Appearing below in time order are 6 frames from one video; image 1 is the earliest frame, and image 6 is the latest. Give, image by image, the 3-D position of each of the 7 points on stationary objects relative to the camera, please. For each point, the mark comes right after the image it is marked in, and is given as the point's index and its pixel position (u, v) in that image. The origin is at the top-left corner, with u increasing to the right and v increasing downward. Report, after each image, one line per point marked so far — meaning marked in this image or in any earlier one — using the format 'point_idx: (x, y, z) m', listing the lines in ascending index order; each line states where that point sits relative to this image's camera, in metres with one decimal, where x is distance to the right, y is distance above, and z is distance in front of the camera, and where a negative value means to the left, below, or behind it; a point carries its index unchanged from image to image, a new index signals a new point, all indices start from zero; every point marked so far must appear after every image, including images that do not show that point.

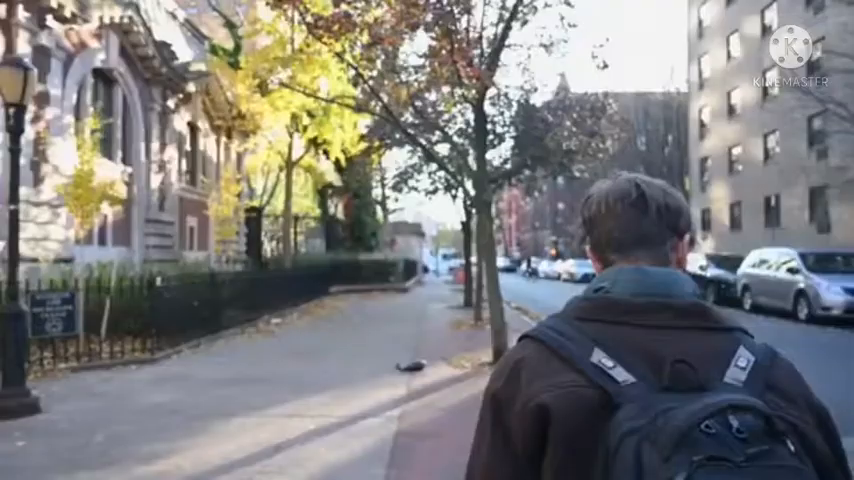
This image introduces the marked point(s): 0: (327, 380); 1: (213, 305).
0: (-1.1, -1.7, +11.9) m
1: (-3.7, -1.1, +17.0) m
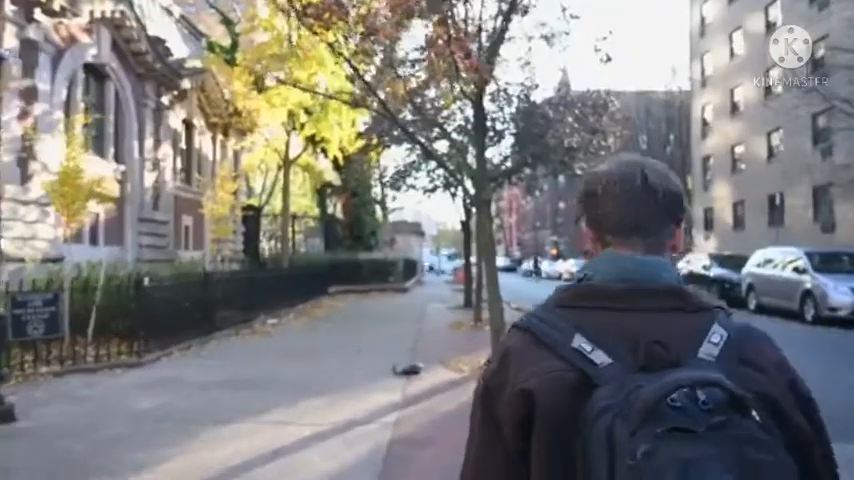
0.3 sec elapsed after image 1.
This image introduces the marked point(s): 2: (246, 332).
0: (-1.2, -1.6, +11.5) m
1: (-3.7, -1.1, +16.6) m
2: (-3.3, -1.7, +18.0) m
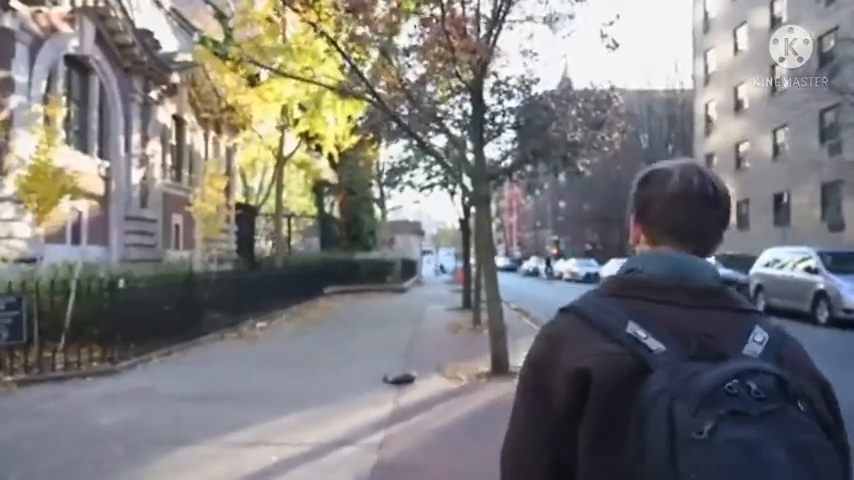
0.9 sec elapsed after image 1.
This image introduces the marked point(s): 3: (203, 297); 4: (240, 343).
0: (-1.2, -1.6, +10.6) m
1: (-3.8, -1.1, +15.7) m
2: (-3.4, -1.7, +17.2) m
3: (-3.8, -1.0, +16.8) m
4: (-3.0, -1.7, +16.0) m
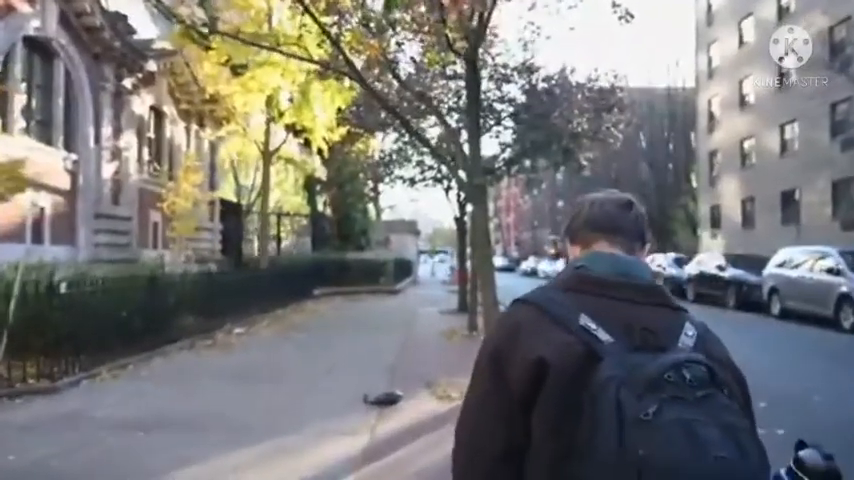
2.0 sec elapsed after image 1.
0: (-1.4, -1.6, +9.1) m
1: (-3.9, -1.1, +14.2) m
2: (-3.5, -1.6, +15.6) m
3: (-3.9, -0.9, +15.2) m
4: (-3.2, -1.6, +14.4) m
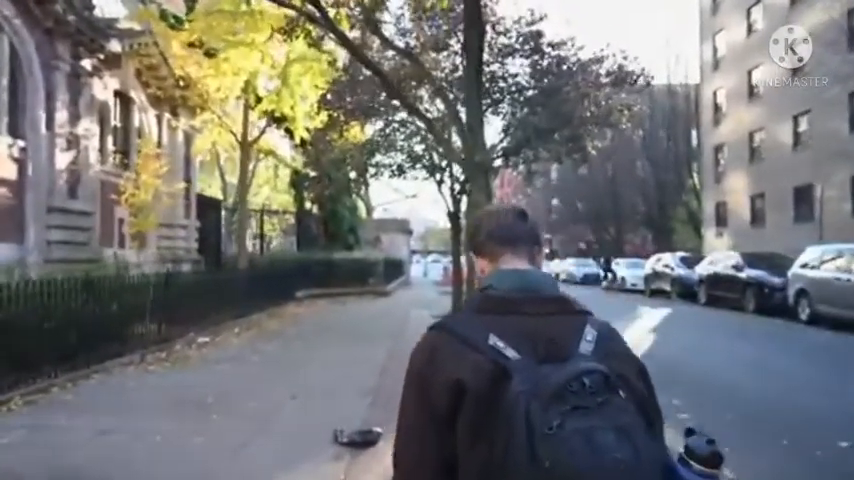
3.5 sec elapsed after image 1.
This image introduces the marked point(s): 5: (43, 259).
0: (-1.4, -1.5, +6.9) m
1: (-4.1, -1.0, +12.0) m
2: (-3.6, -1.6, +13.5) m
3: (-4.1, -0.9, +13.0) m
4: (-3.3, -1.6, +12.2) m
5: (-7.2, -0.3, +18.5) m
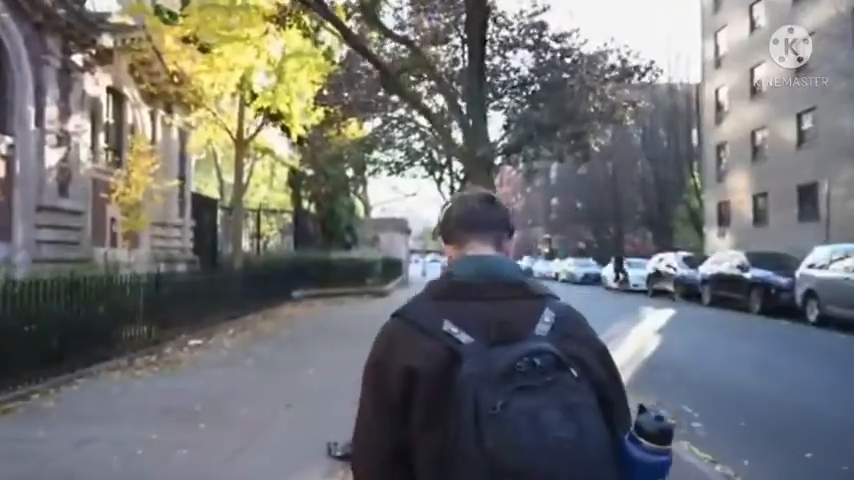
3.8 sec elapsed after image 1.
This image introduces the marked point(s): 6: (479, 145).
0: (-1.4, -1.5, +6.4) m
1: (-4.1, -1.0, +11.5) m
2: (-3.6, -1.6, +13.0) m
3: (-4.1, -0.9, +12.5) m
4: (-3.3, -1.6, +11.7) m
5: (-7.2, -0.3, +18.0) m
6: (+0.5, +0.9, +9.7) m
